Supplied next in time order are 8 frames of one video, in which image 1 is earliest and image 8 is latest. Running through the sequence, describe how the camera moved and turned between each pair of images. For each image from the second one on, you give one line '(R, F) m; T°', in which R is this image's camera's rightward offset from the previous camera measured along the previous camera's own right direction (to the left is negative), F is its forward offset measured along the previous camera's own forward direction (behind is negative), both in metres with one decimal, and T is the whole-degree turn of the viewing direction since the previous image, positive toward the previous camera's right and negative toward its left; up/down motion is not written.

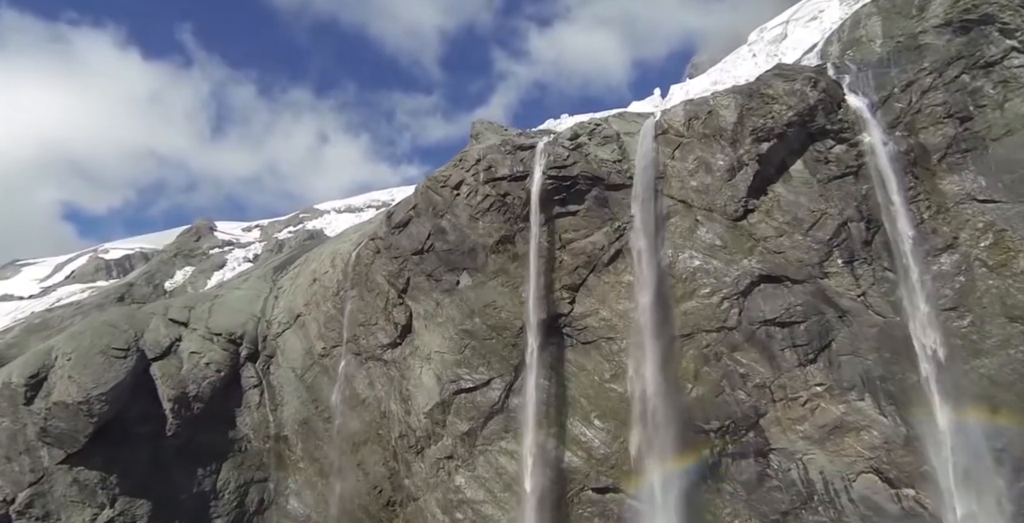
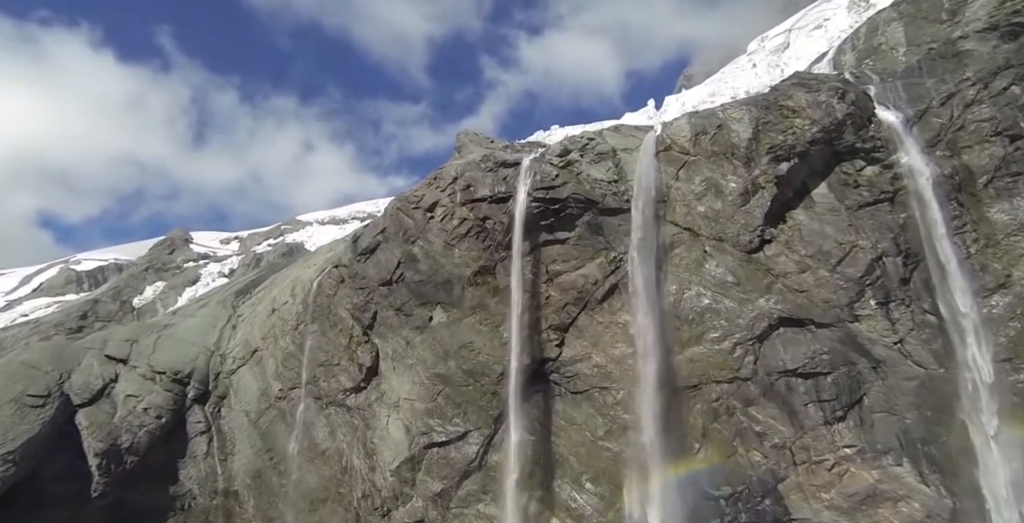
(+0.5, +3.7) m; +1°
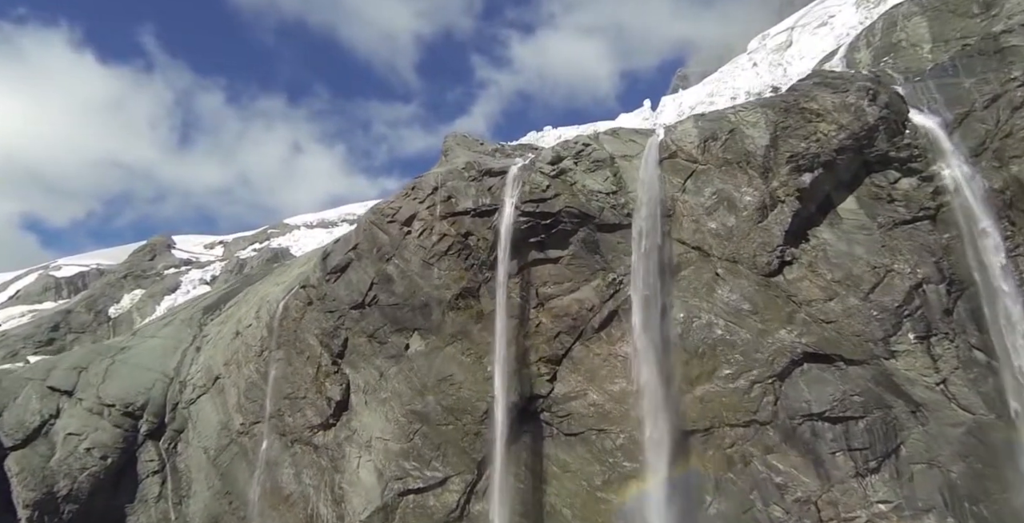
(+0.4, +2.9) m; +1°
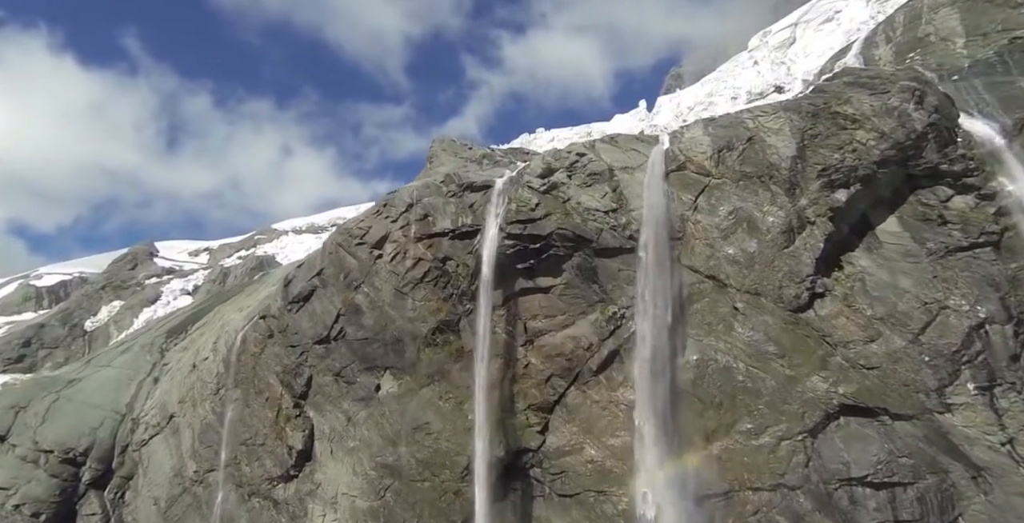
(+0.4, +3.0) m; 0°
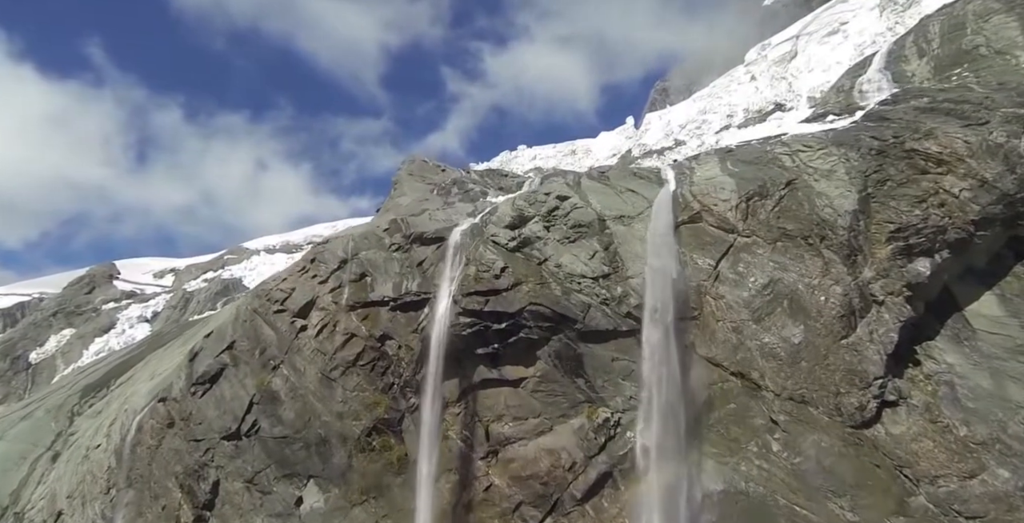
(+0.8, +4.8) m; +1°
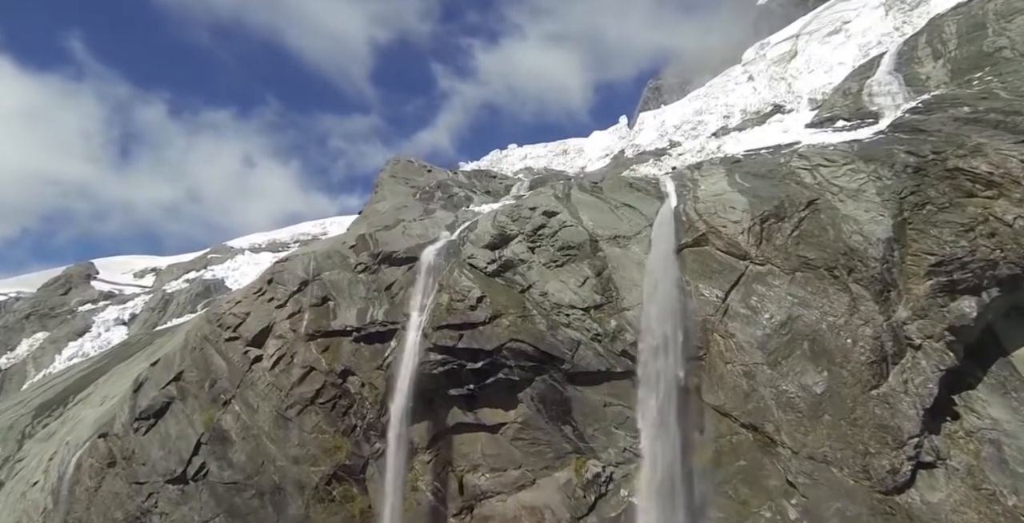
(+0.3, +1.8) m; +1°
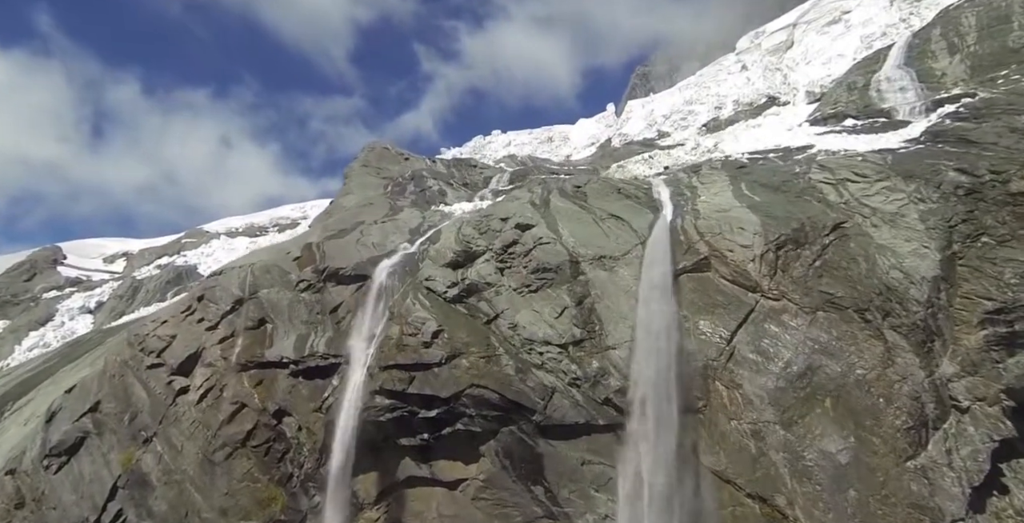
(+0.4, +2.1) m; +1°
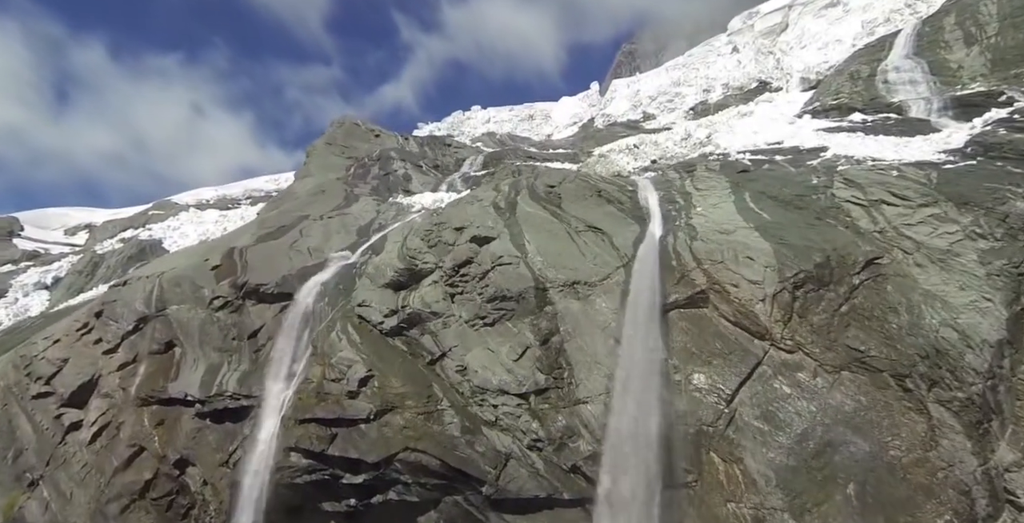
(+0.4, +2.1) m; +2°
